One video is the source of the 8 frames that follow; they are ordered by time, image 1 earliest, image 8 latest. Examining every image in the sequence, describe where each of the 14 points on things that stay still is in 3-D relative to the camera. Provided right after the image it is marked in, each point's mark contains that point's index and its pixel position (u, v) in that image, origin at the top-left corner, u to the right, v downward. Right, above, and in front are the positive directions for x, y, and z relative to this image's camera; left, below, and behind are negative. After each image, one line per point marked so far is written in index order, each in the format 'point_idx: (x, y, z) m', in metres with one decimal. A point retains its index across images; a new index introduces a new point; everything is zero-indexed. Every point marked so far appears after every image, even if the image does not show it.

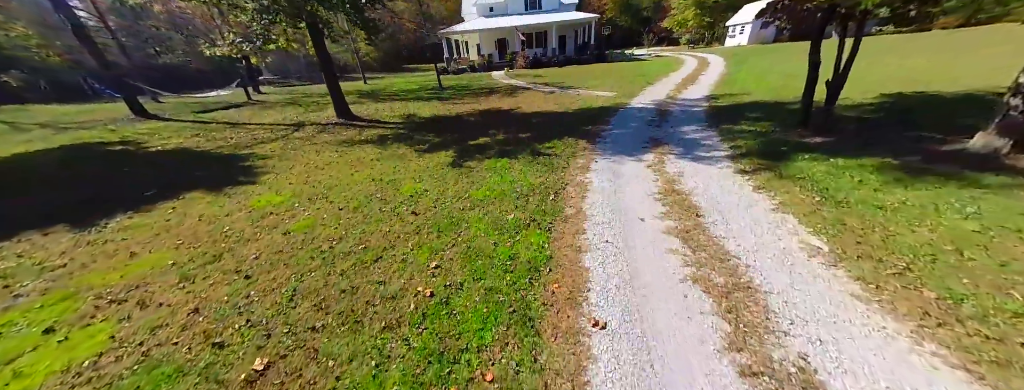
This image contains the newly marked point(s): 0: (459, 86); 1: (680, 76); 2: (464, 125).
0: (-3.4, +6.7, +17.0) m
1: (+8.9, +6.3, +14.5) m
2: (-1.6, +2.3, +9.0) m
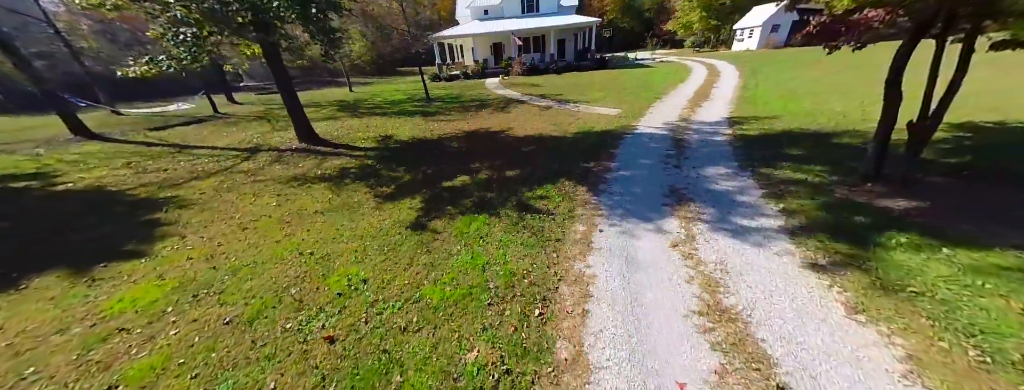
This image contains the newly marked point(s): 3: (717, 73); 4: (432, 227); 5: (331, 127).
0: (-3.7, +5.6, +15.7) m
1: (+8.6, +5.2, +13.2) m
2: (-1.9, +1.2, +7.7) m
3: (+11.8, +7.0, +15.8) m
4: (-1.3, -0.5, +4.3) m
5: (-7.2, +2.7, +10.8) m
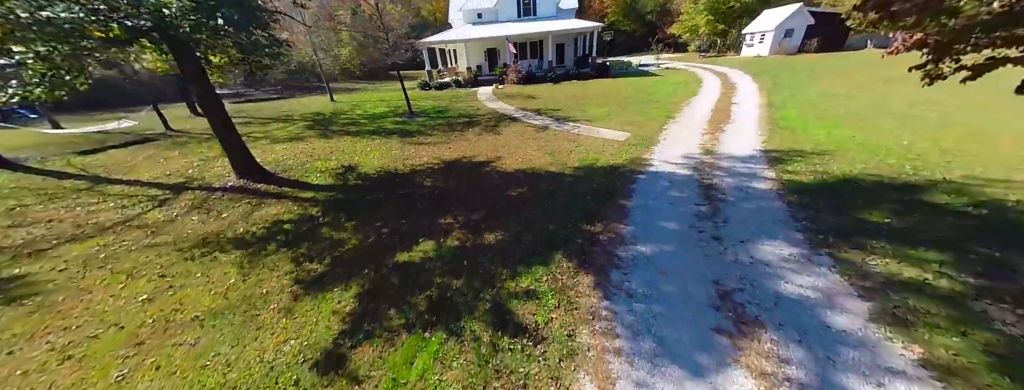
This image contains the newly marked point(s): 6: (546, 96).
0: (-4.0, +4.3, +14.1) m
1: (+8.2, +3.9, +11.7) m
2: (-2.2, 0.0, +6.1) m
3: (+11.5, +5.7, +14.3) m
4: (-1.6, -1.7, +2.7) m
5: (-7.5, +1.5, +9.2) m
6: (+1.9, +5.6, +15.6) m
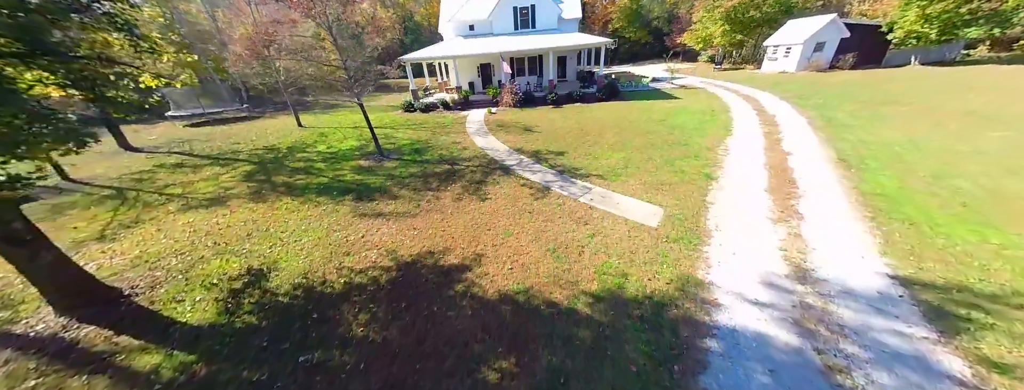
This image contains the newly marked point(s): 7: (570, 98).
0: (-4.3, +2.0, +11.6) m
1: (+7.9, +1.5, +9.2) m
2: (-2.5, -2.3, +3.6) m
3: (+11.2, +3.3, +11.8) m
4: (-1.9, -4.0, +0.2) m
5: (-7.8, -0.8, +6.7) m
6: (+1.6, +3.2, +13.1) m
7: (+3.7, +6.4, +17.7) m
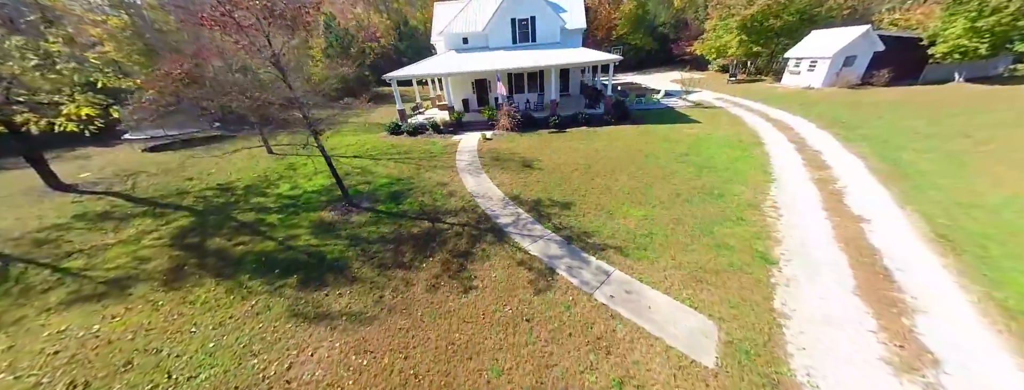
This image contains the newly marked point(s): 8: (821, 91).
0: (-4.4, +0.1, +9.7) m
1: (+7.8, -0.4, +7.2) m
2: (-2.7, -4.2, +1.6) m
3: (+11.1, +1.4, +9.9) m
4: (-2.1, -5.8, -1.8) m
5: (-7.9, -2.7, +4.8) m
6: (+1.5, +1.3, +11.2) m
7: (+3.6, +4.4, +15.8) m
8: (+20.8, +7.0, +18.3) m
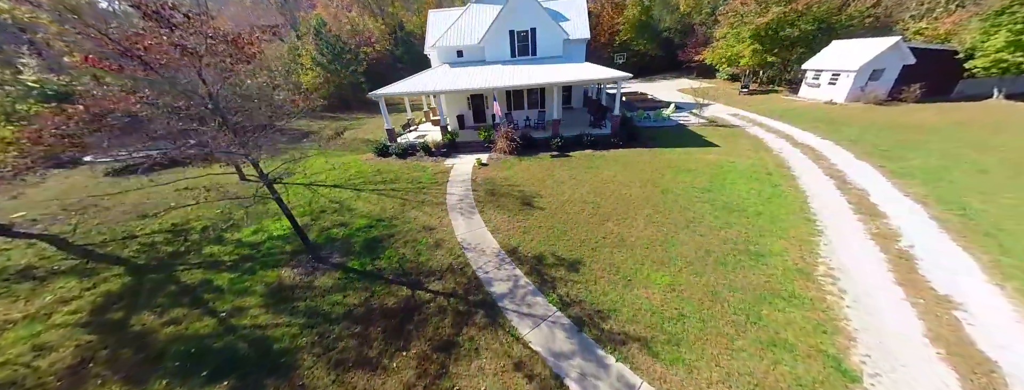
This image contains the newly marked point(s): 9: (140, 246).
0: (-4.5, -1.4, +8.3) m
1: (+7.7, -1.9, +5.8) m
2: (-2.8, -5.6, +0.2) m
3: (+11.0, -0.1, +8.4) m
4: (-2.2, -7.3, -3.2) m
5: (-8.0, -4.2, +3.3) m
6: (+1.4, -0.2, +9.8) m
7: (+3.5, +2.9, +14.4) m
8: (+20.7, +5.4, +16.8) m
9: (-11.8, -1.6, +8.5) m
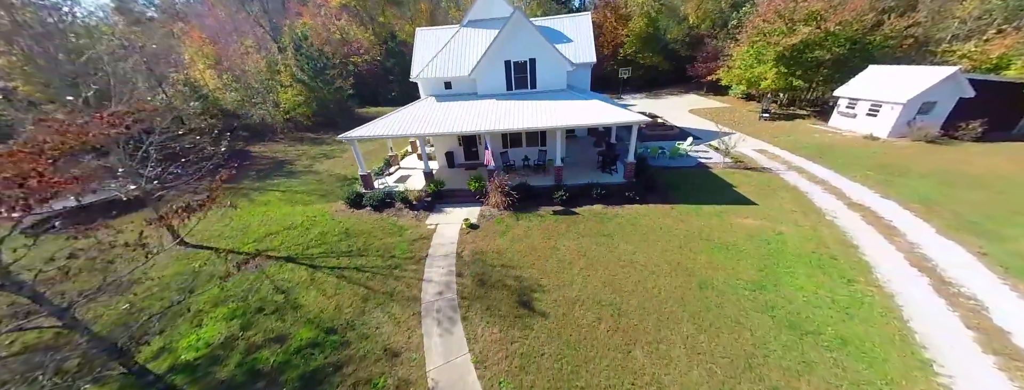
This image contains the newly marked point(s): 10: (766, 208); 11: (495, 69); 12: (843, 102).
0: (-4.7, -4.1, +5.9) m
1: (+7.5, -4.6, +3.5) m
2: (-2.9, -8.3, -2.2) m
3: (+10.8, -2.9, +6.1) m
4: (-2.3, -9.9, -5.6) m
5: (-8.2, -6.8, +0.9) m
6: (+1.2, -2.9, +7.4) m
7: (+3.3, +0.1, +12.1) m
8: (+20.5, +2.6, +14.6) m
9: (-12.0, -4.3, +6.1) m
10: (+10.2, -0.4, +10.9) m
11: (-0.8, +6.3, +13.4) m
12: (+21.9, +6.1, +17.9) m
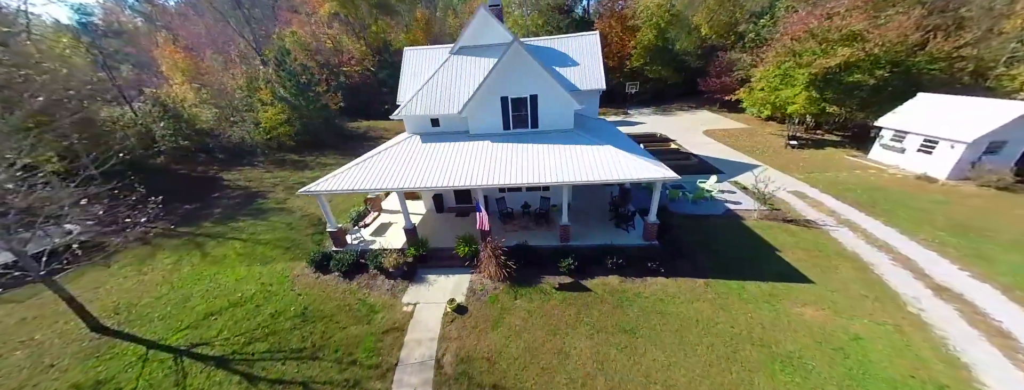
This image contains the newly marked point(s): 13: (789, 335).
0: (-4.8, -6.5, +3.7) m
1: (+7.4, -7.0, +1.2) m
2: (-3.1, -10.7, -4.4) m
3: (+10.7, -5.4, +3.9) m
4: (-2.5, -12.3, -7.8) m
5: (-8.4, -9.2, -1.3) m
6: (+1.1, -5.4, +5.2) m
7: (+3.2, -2.3, +9.9) m
8: (+20.4, 0.0, +12.4) m
9: (-12.1, -6.7, +3.9) m
10: (+10.1, -3.0, +8.6) m
11: (-0.9, +3.8, +11.3) m
12: (+21.8, +3.5, +15.7) m
13: (+7.6, -3.8, +7.4) m
